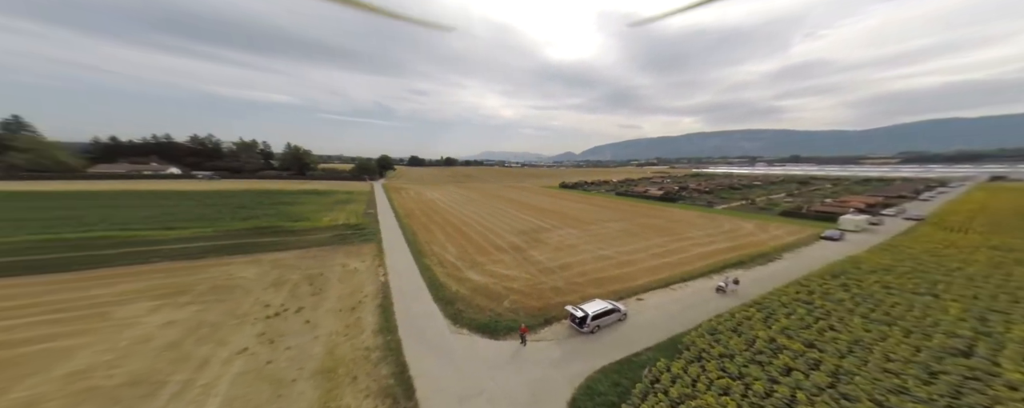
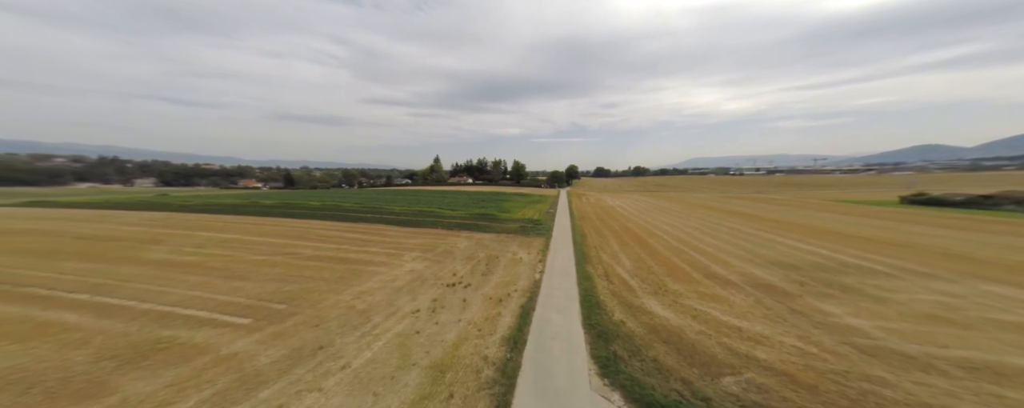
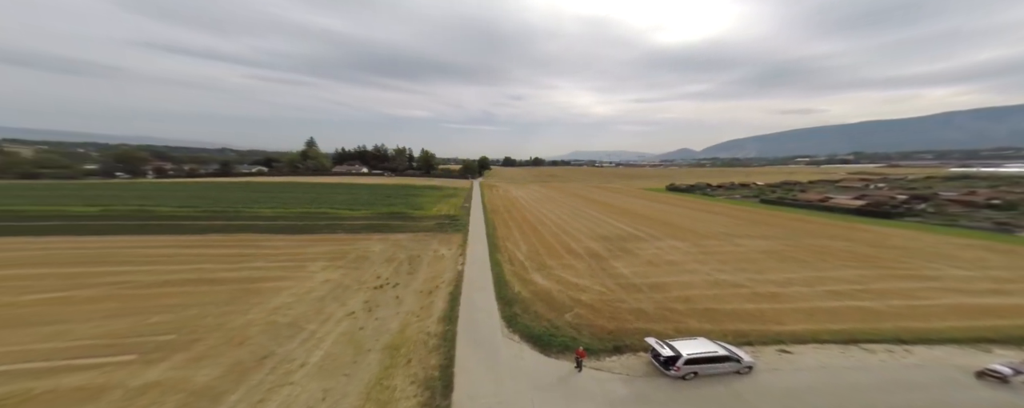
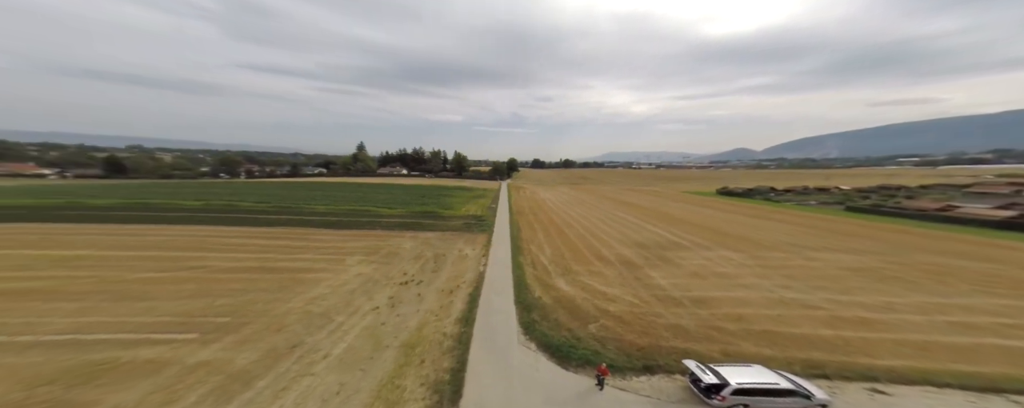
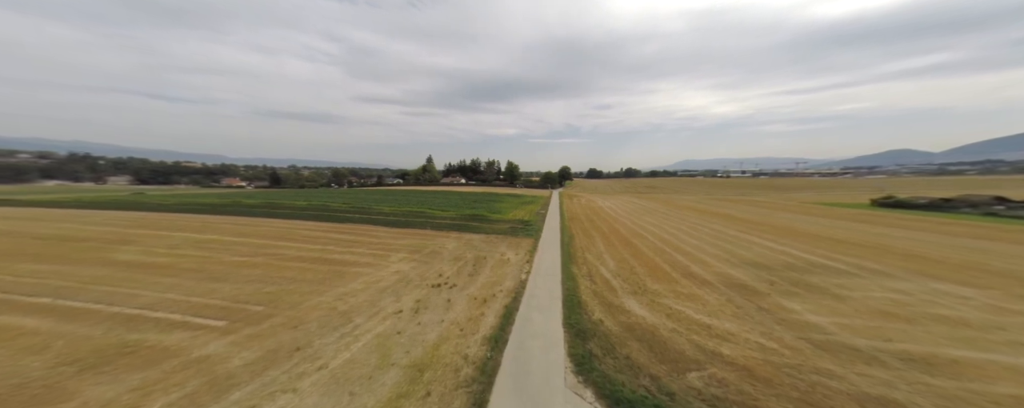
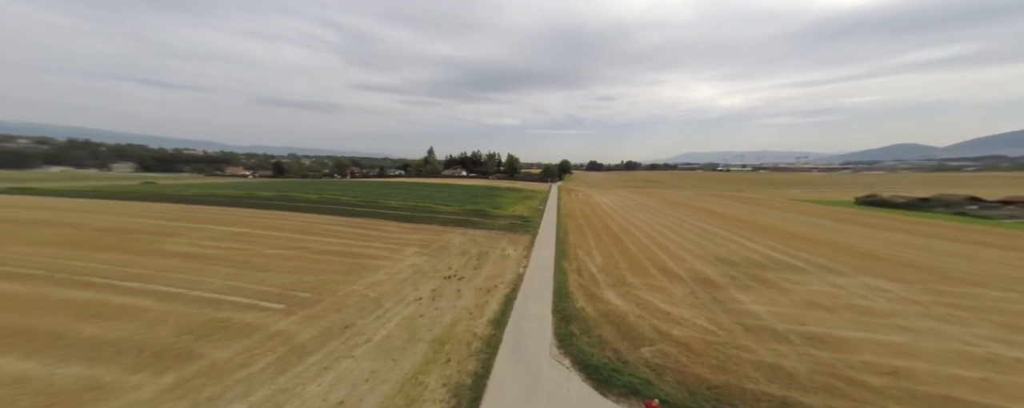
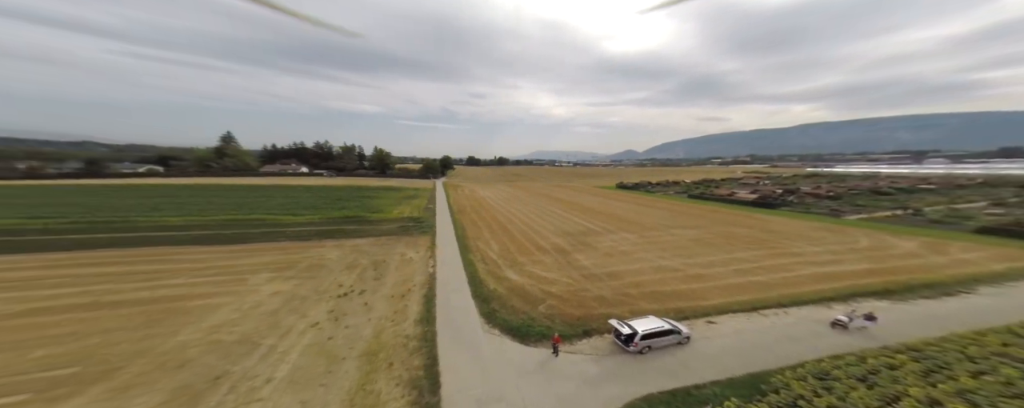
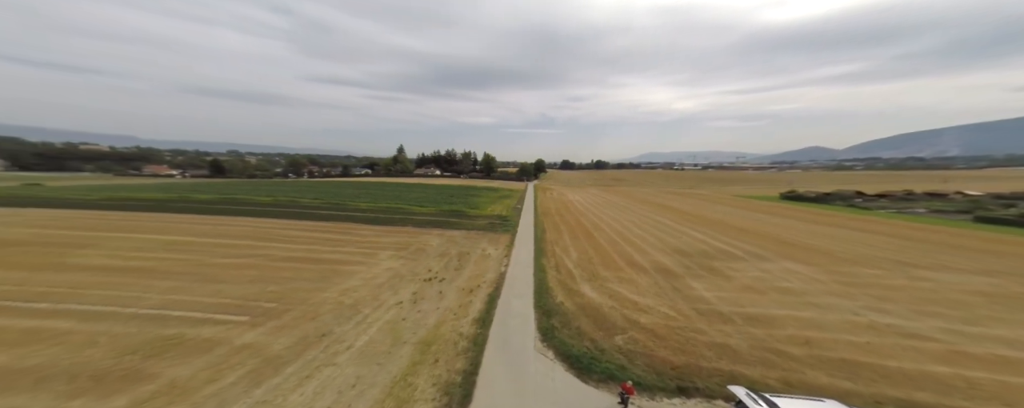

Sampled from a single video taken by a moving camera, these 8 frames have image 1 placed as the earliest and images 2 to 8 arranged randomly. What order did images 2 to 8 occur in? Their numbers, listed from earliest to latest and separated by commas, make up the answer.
7, 3, 4, 8, 6, 5, 2
